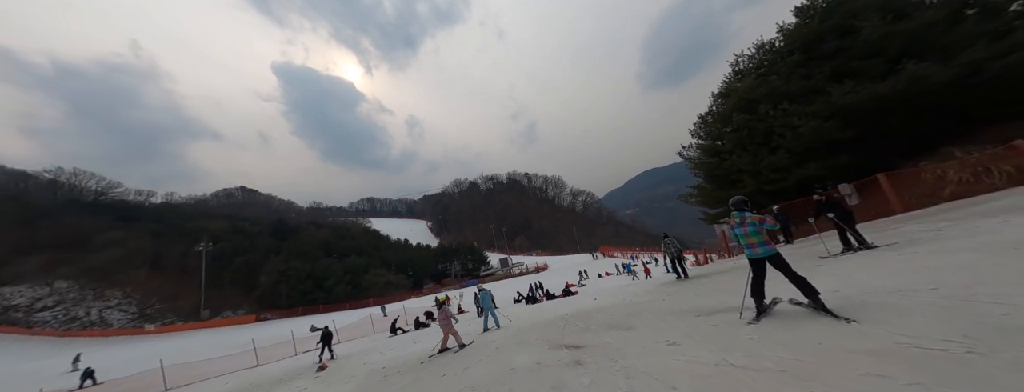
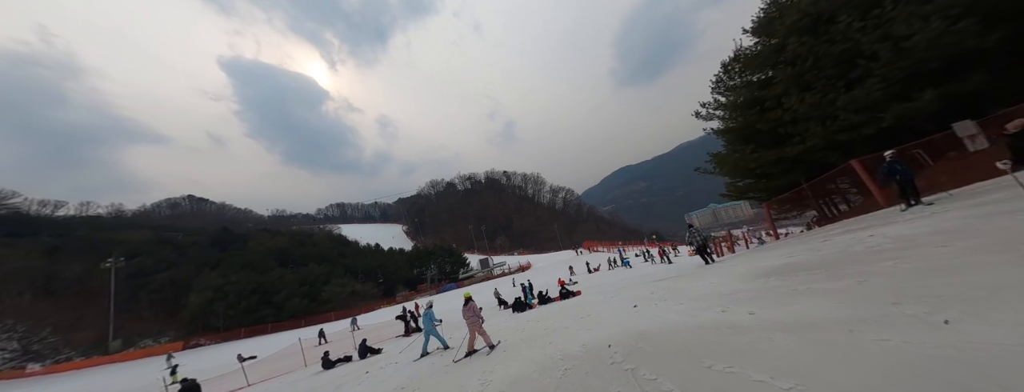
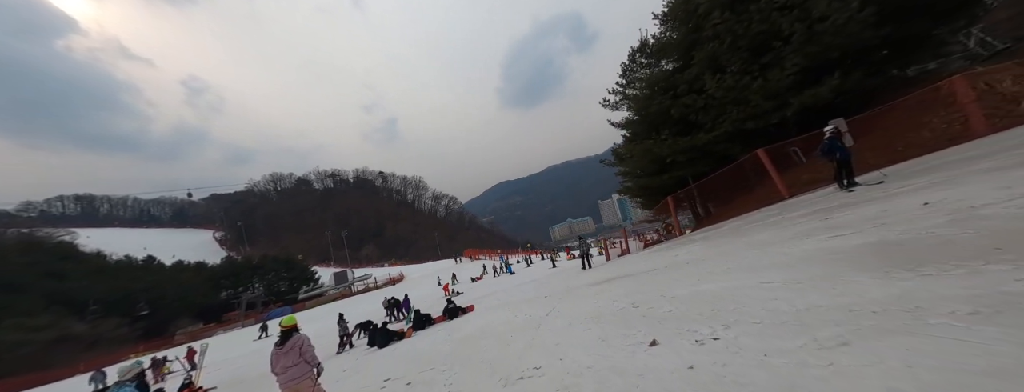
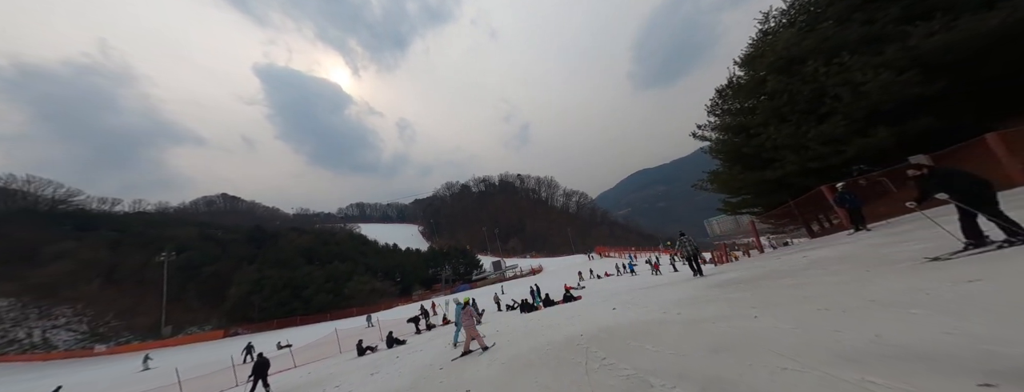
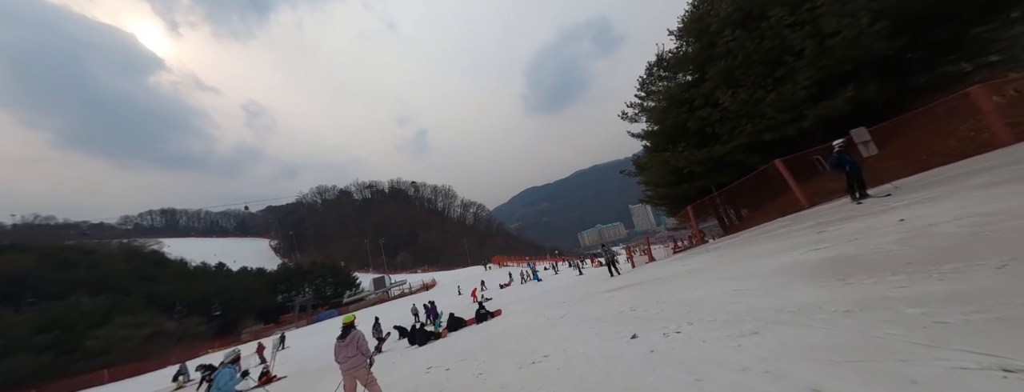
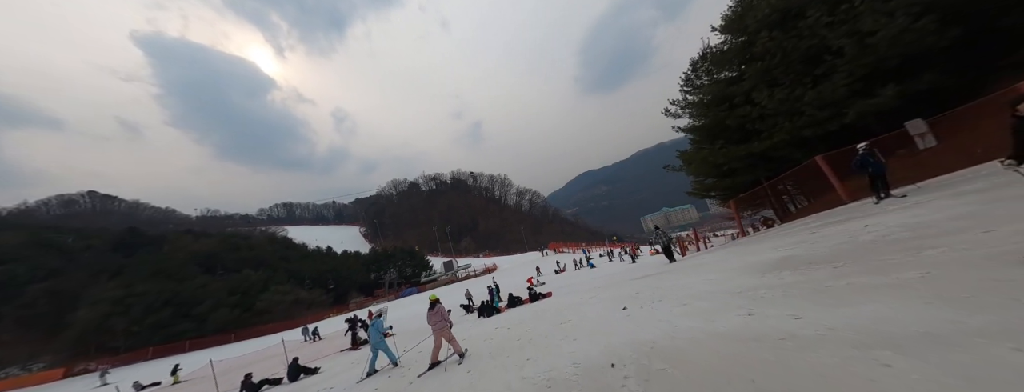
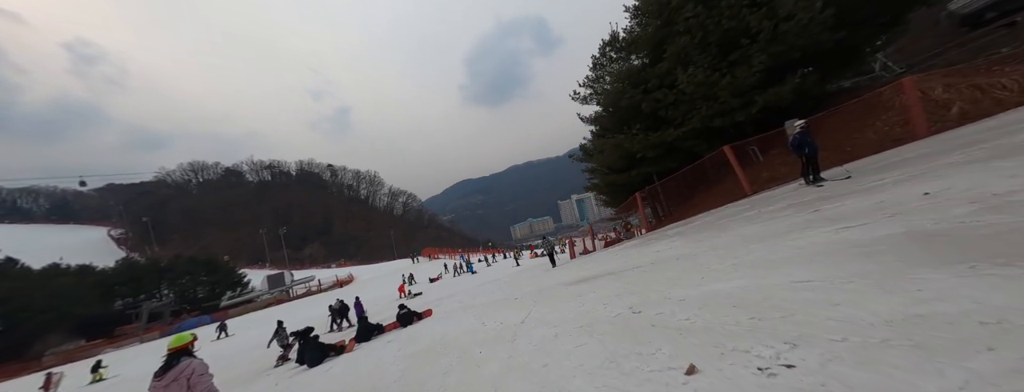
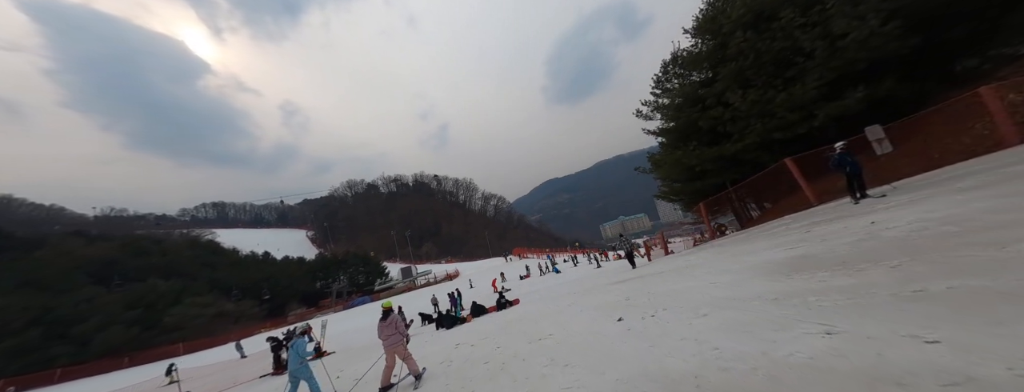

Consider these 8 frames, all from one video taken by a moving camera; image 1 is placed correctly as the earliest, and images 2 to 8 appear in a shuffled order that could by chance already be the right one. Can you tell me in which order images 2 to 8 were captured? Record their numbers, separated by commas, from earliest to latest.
4, 2, 6, 8, 5, 3, 7
